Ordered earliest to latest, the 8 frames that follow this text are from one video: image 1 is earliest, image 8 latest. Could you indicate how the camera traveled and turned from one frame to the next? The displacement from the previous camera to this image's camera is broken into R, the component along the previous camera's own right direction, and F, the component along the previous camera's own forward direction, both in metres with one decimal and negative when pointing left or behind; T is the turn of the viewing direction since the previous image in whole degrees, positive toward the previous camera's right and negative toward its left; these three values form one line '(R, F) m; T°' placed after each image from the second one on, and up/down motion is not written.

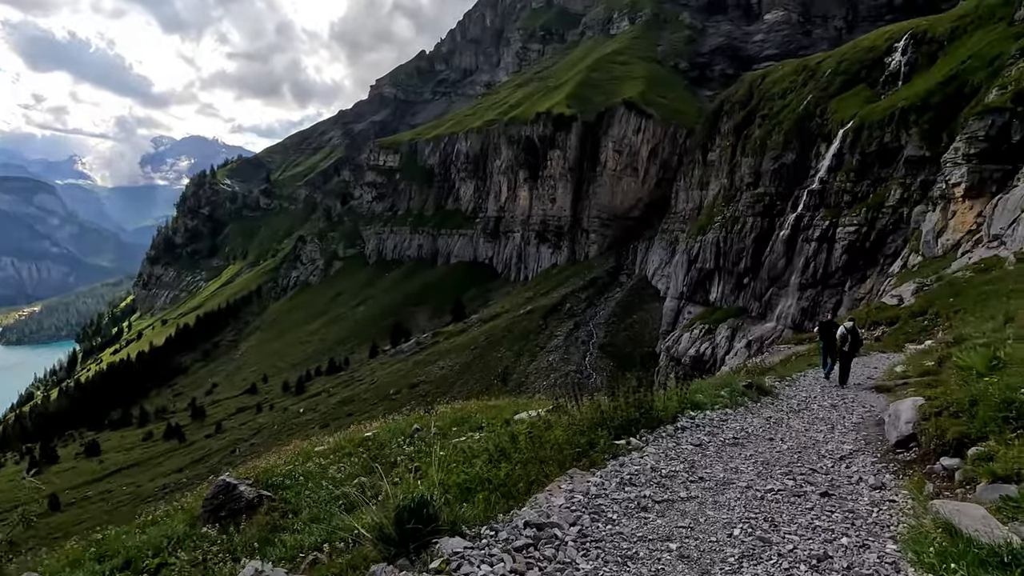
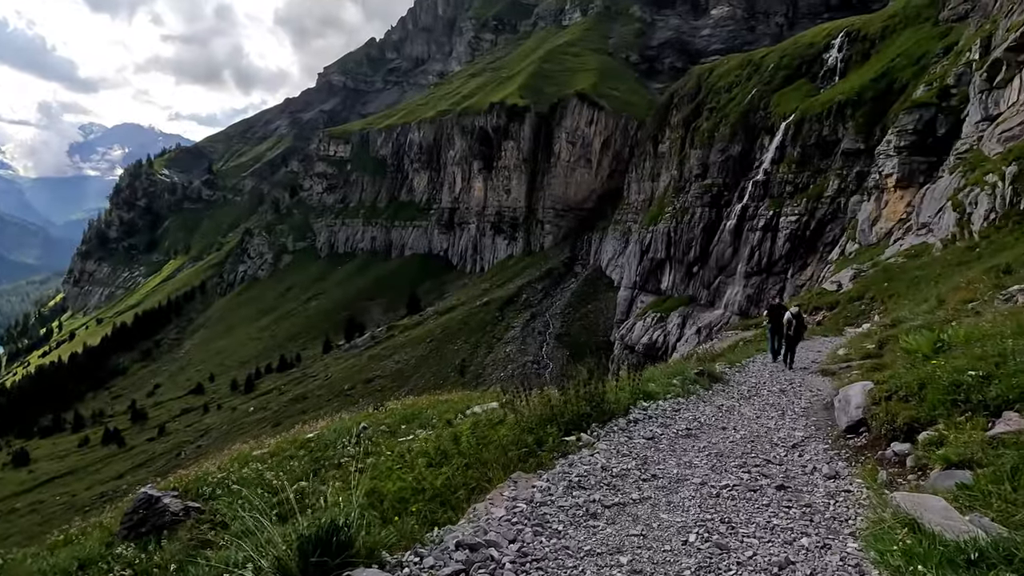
(+0.2, +0.4) m; +5°
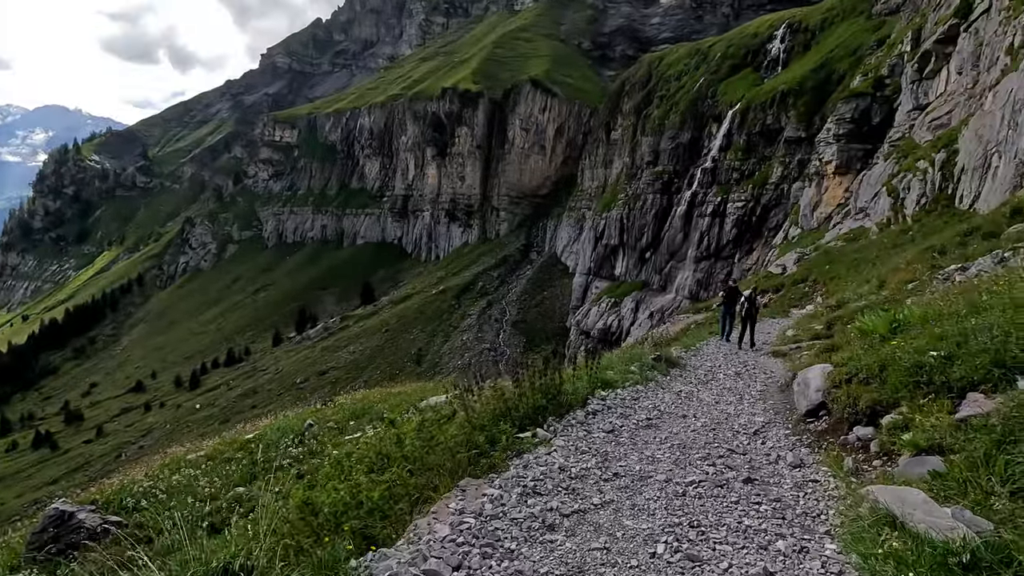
(+0.1, +0.4) m; +5°
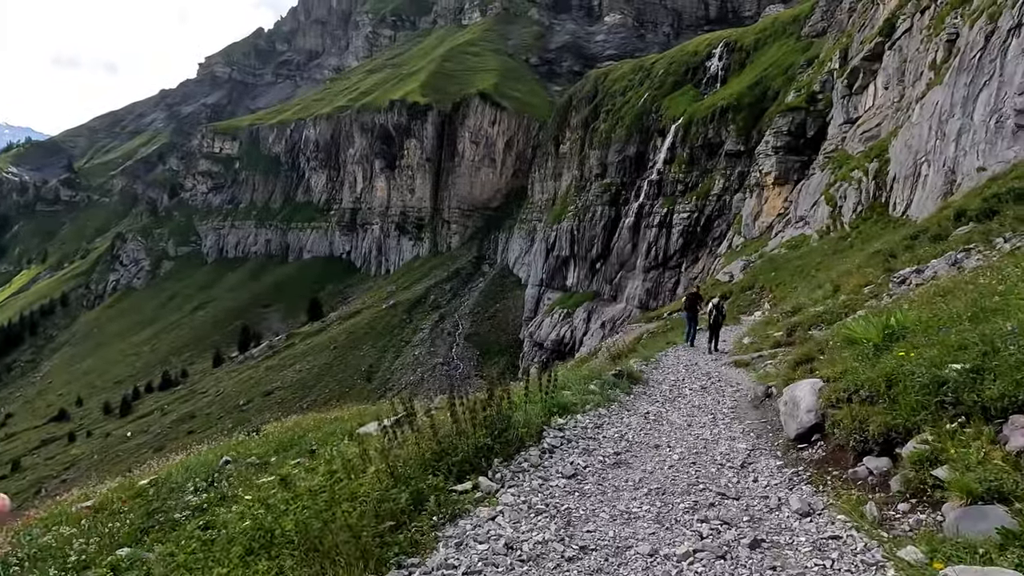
(+0.2, +1.1) m; +5°
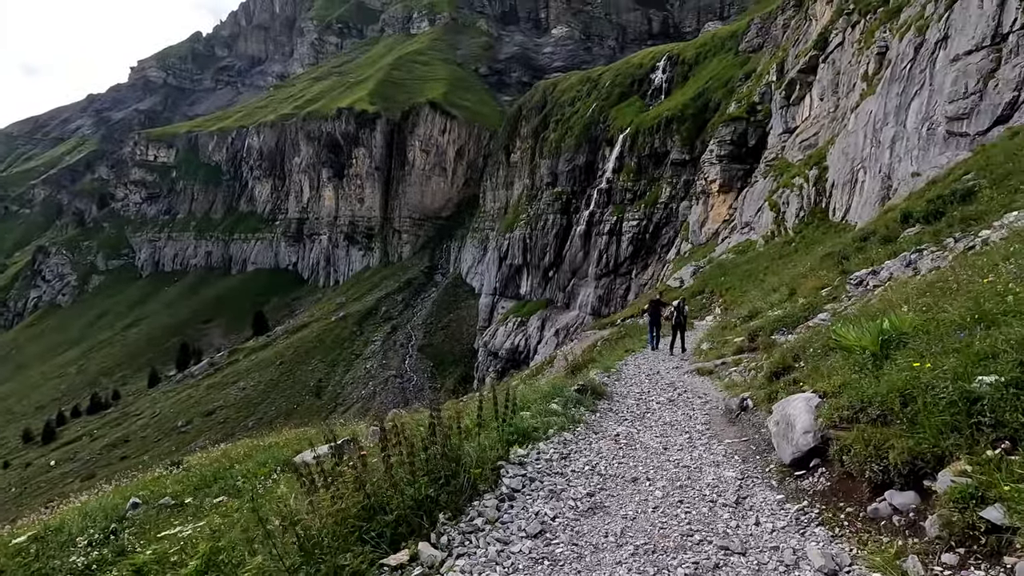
(0.0, +0.9) m; +5°
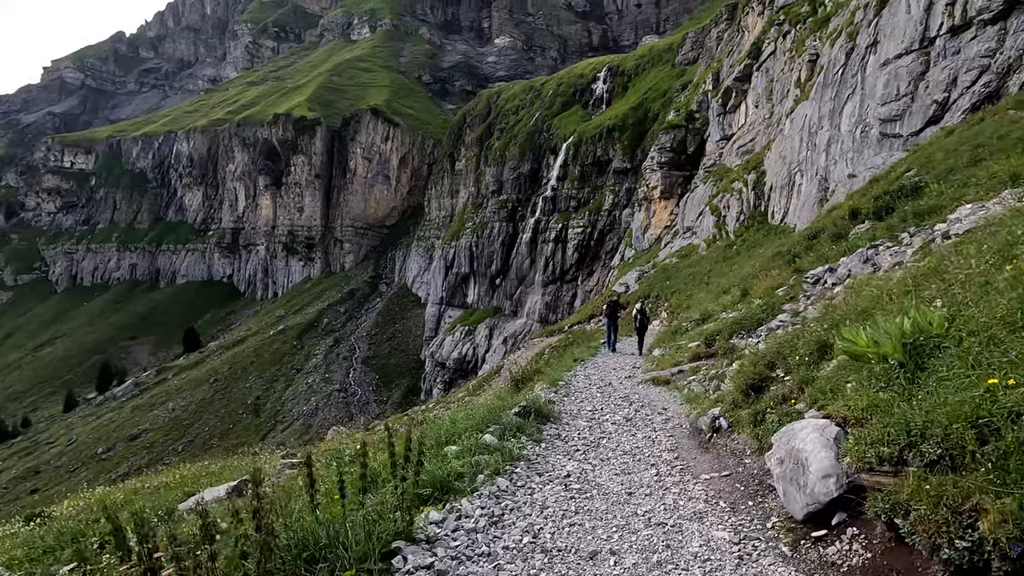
(+0.3, +1.4) m; +6°
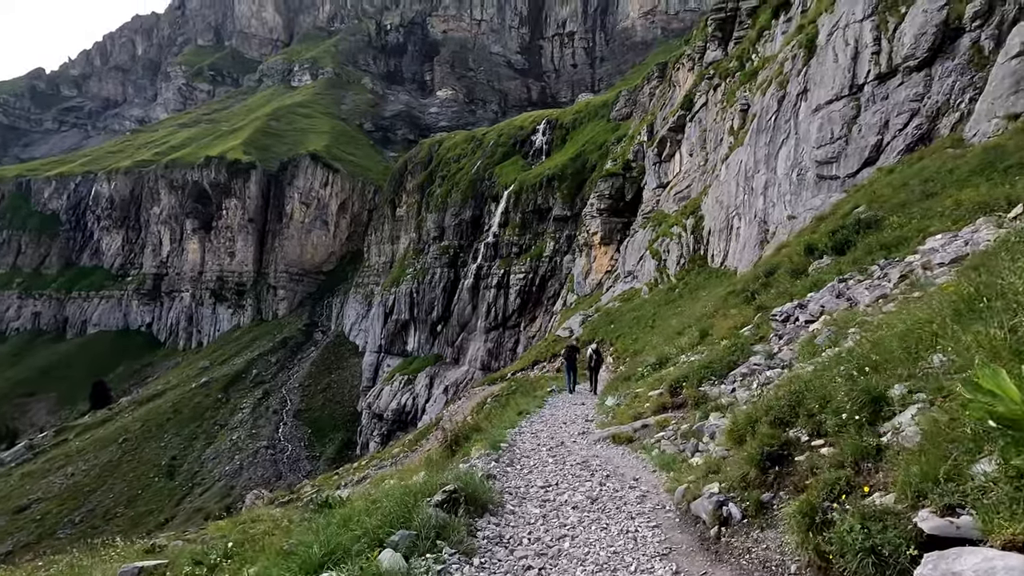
(+0.2, +1.8) m; +6°
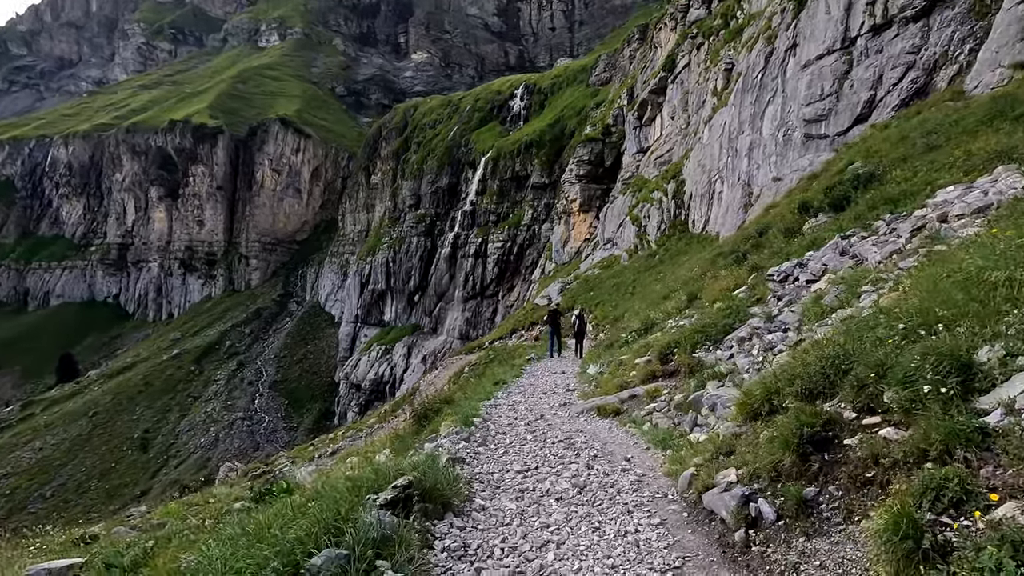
(+0.1, +1.0) m; +2°
